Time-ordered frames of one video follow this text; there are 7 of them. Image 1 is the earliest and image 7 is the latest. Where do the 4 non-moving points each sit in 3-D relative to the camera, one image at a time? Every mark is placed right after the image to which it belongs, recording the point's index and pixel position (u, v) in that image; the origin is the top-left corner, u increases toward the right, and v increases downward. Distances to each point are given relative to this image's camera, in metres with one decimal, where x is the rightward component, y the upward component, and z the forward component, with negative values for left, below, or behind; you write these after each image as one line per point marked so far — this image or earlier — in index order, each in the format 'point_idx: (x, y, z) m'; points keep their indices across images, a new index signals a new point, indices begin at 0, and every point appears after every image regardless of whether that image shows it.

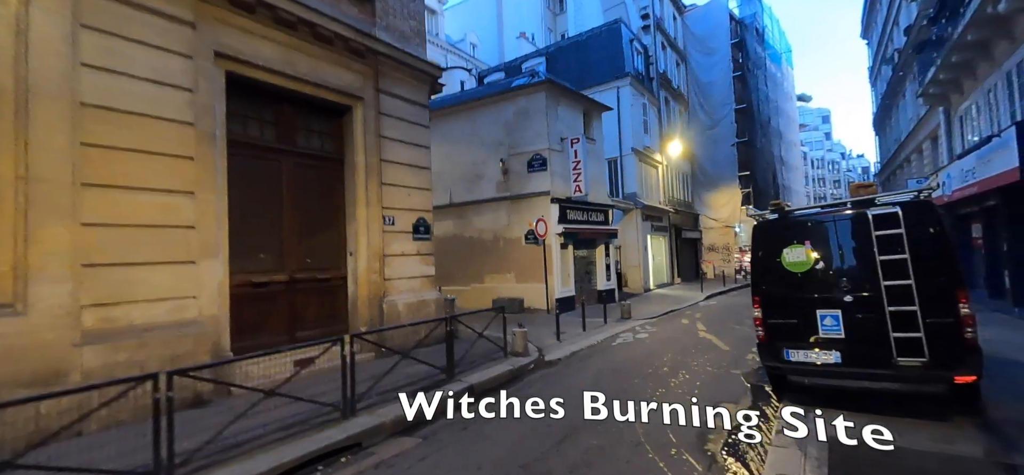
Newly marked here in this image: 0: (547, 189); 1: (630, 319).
0: (+1.1, +1.6, +14.1) m
1: (+3.5, -2.4, +12.7) m
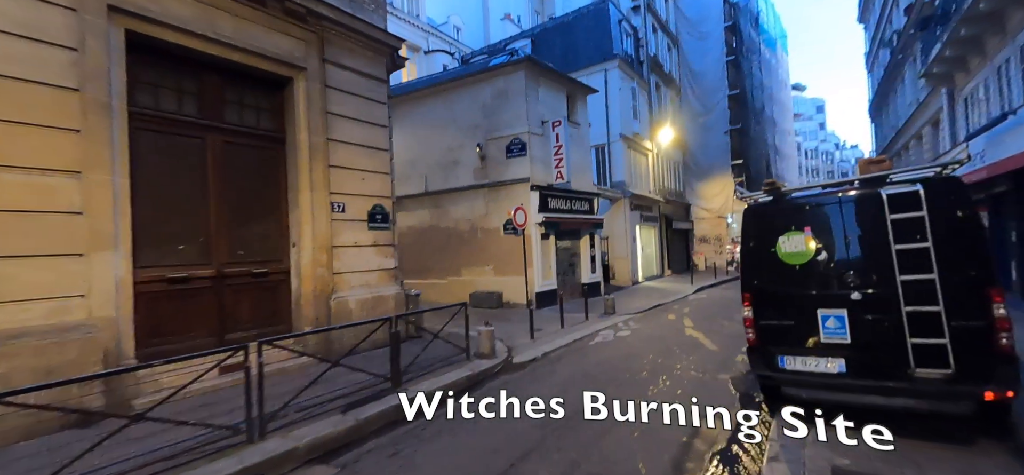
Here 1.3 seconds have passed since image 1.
0: (+0.4, +1.9, +13.2) m
1: (+2.8, -2.1, +11.9) m
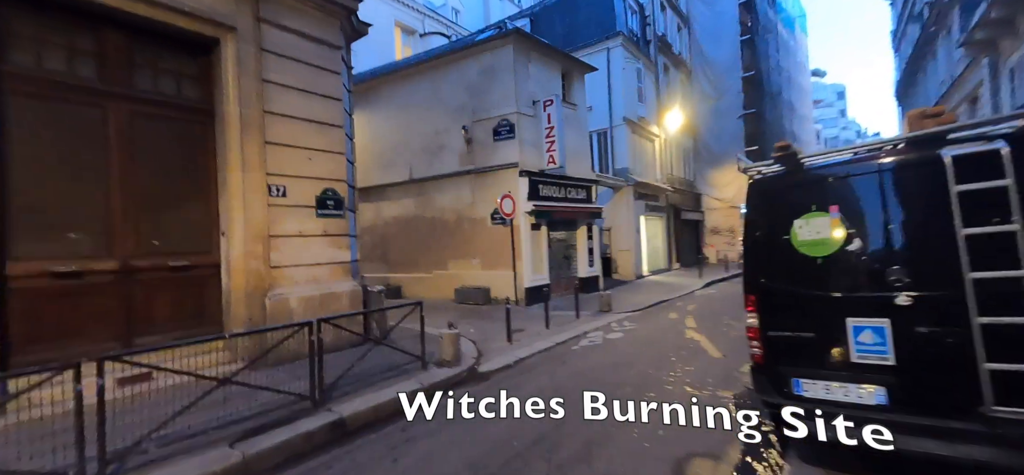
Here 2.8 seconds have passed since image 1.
0: (+0.1, +2.1, +12.0) m
1: (+2.4, -1.8, +10.8) m
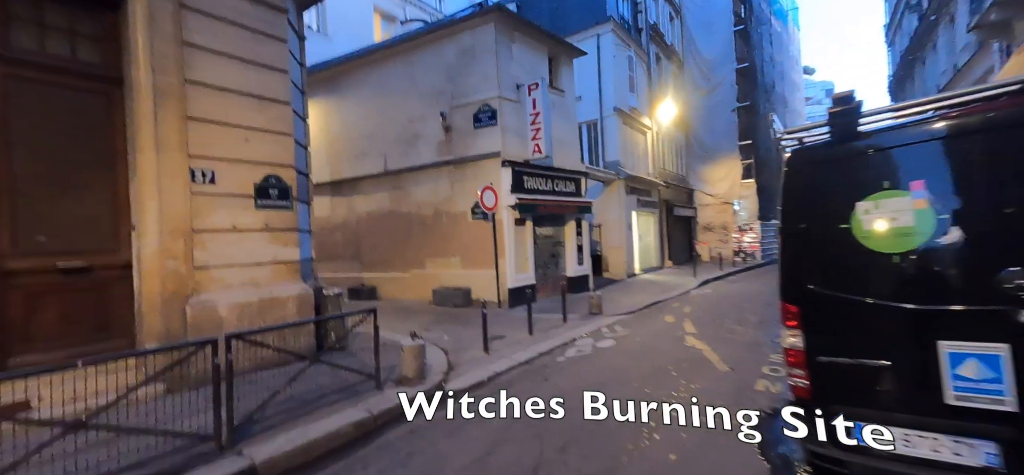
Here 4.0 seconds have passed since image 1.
0: (-0.4, +2.2, +11.0) m
1: (+2.0, -1.7, +9.8) m
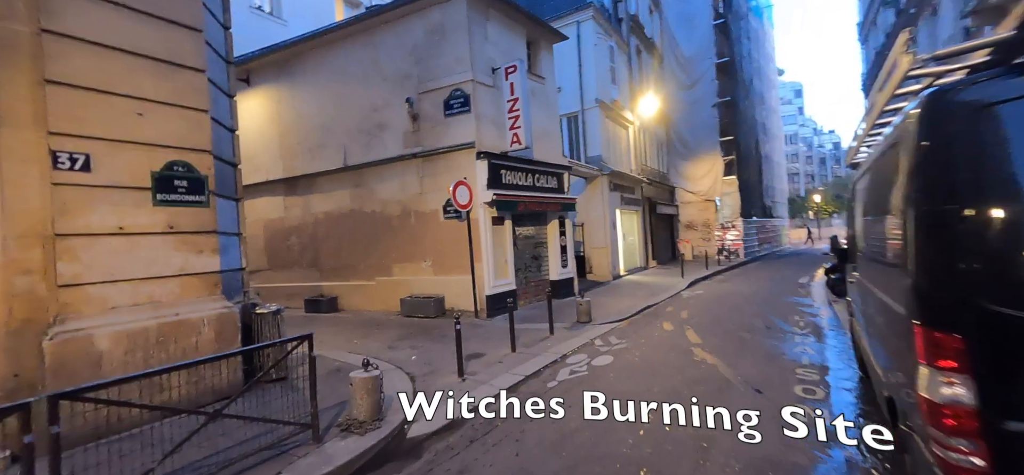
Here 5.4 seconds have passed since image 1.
0: (-0.9, +2.2, +9.8) m
1: (+1.6, -1.7, +8.7) m
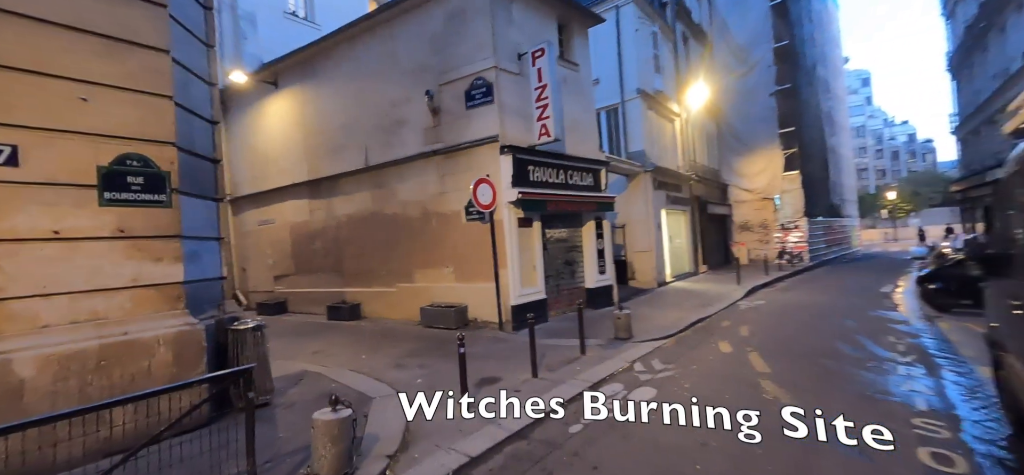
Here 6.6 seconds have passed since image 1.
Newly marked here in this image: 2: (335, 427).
0: (-0.4, +2.1, +8.8) m
1: (+2.0, -1.8, +7.5) m
2: (-1.4, -1.5, +3.4) m
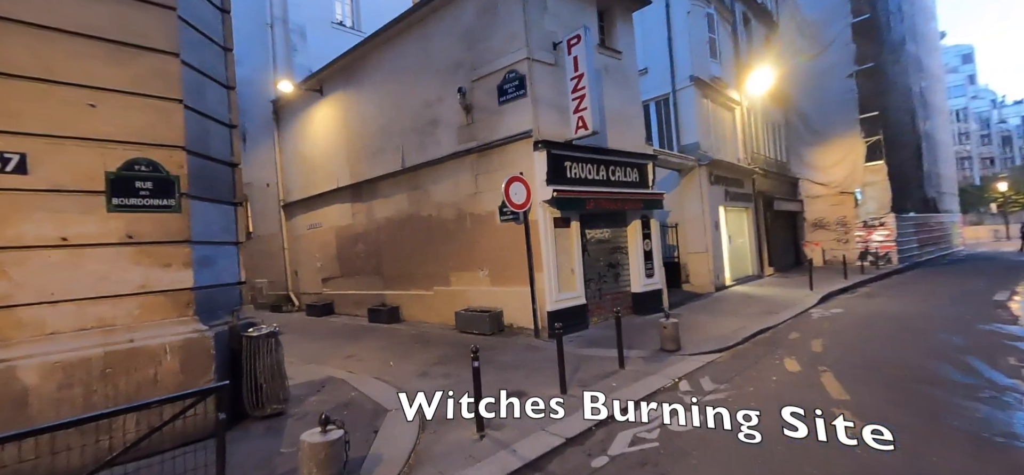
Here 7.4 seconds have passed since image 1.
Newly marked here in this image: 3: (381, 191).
0: (+0.3, +2.1, +8.4) m
1: (+2.6, -1.8, +6.7) m
2: (-1.4, -1.5, +3.1) m
3: (-3.5, +1.2, +11.5) m
